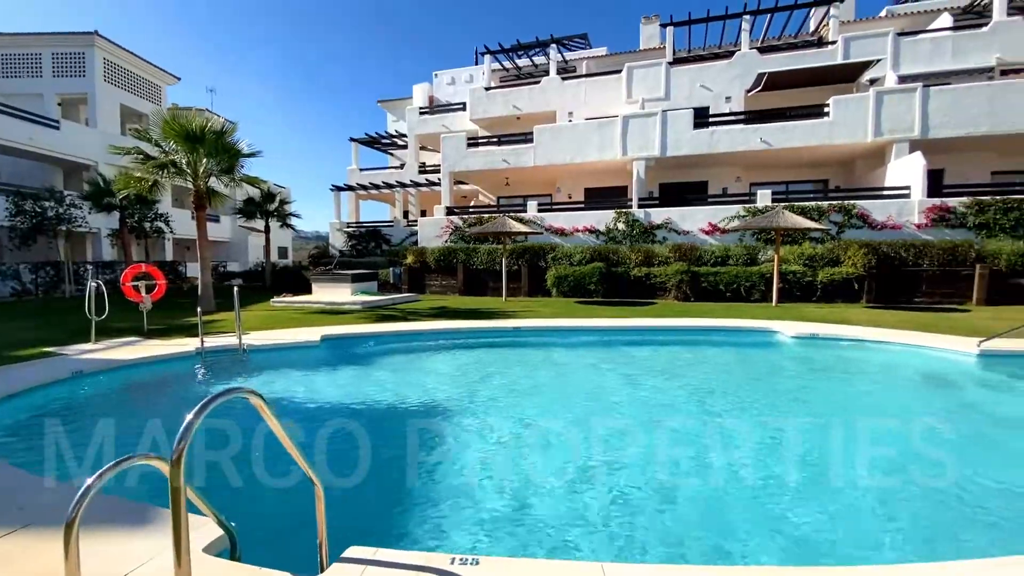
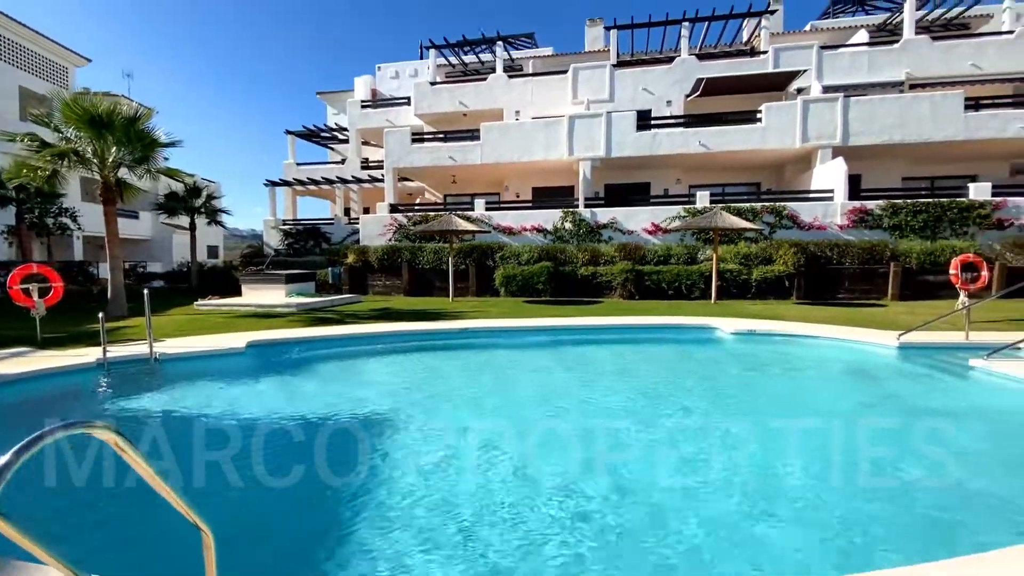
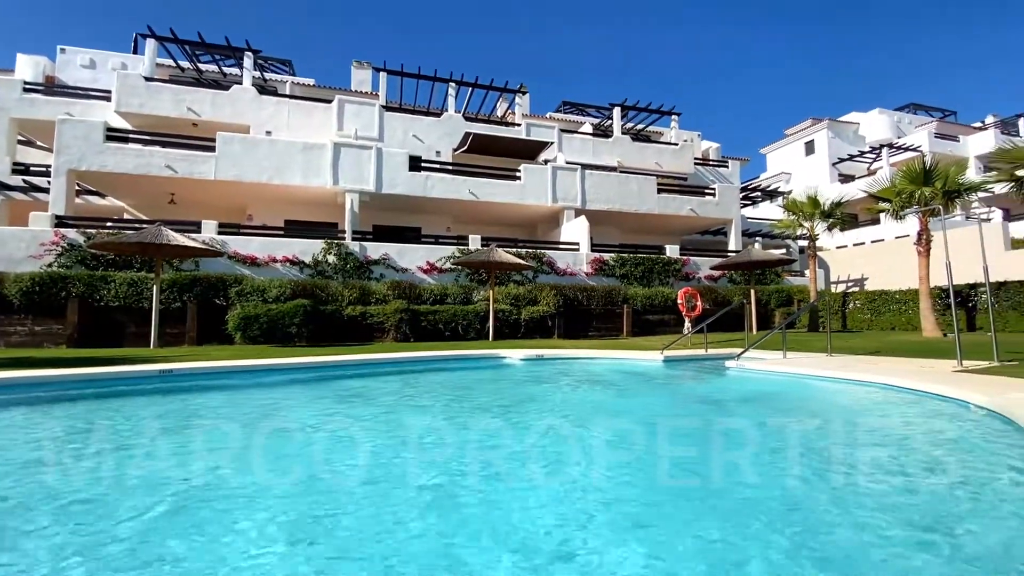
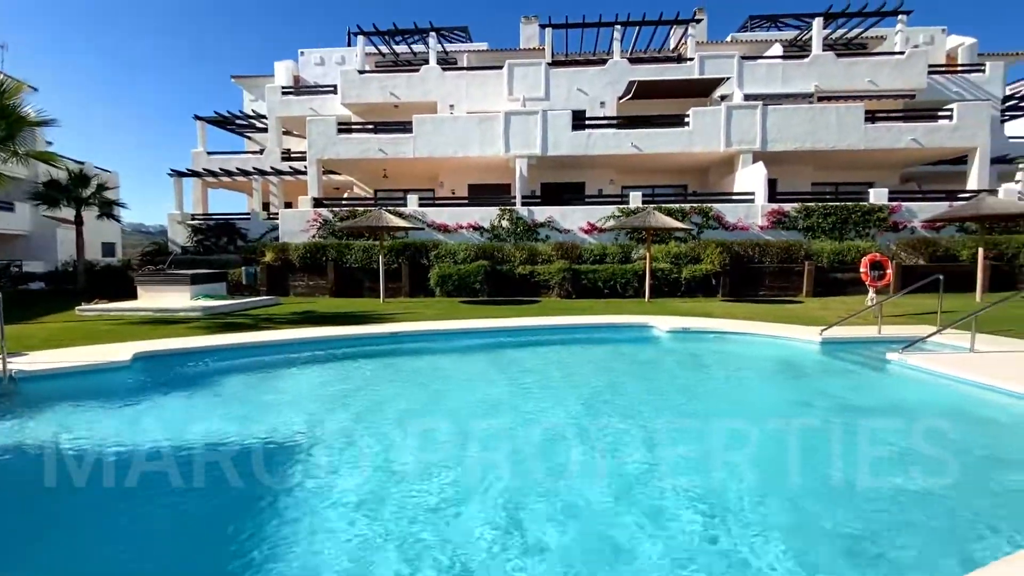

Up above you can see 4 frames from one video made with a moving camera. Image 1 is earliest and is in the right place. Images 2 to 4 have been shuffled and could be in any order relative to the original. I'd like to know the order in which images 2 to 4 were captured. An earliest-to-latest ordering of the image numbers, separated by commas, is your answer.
2, 4, 3
